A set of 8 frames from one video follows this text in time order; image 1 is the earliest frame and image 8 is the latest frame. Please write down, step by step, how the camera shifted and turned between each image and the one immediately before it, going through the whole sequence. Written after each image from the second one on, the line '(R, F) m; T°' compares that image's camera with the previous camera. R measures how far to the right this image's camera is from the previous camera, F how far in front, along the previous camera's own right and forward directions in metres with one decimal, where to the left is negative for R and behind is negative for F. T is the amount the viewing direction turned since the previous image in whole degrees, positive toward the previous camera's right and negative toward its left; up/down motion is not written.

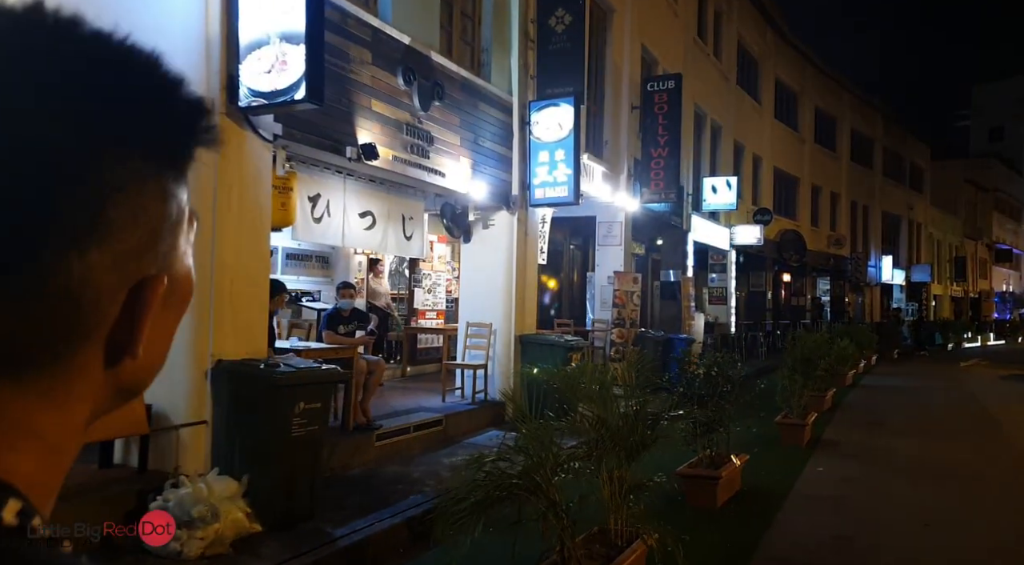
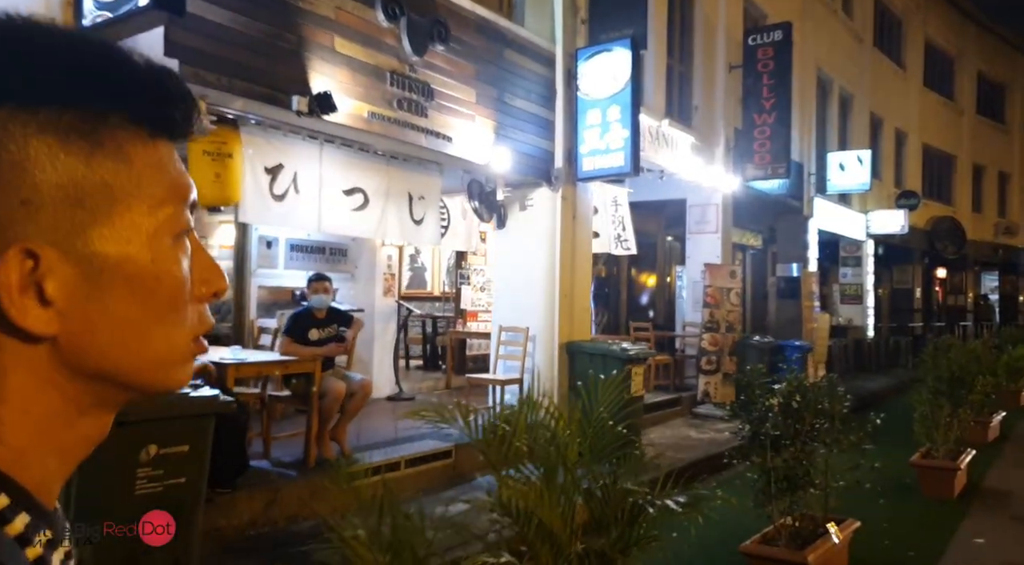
(+0.9, +2.2) m; -10°
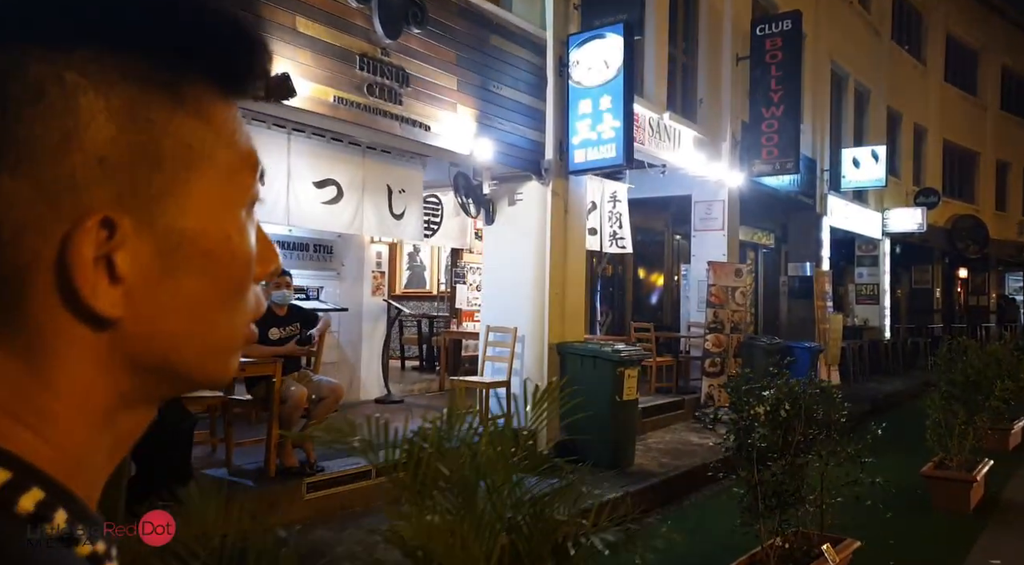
(+0.3, +0.4) m; -1°
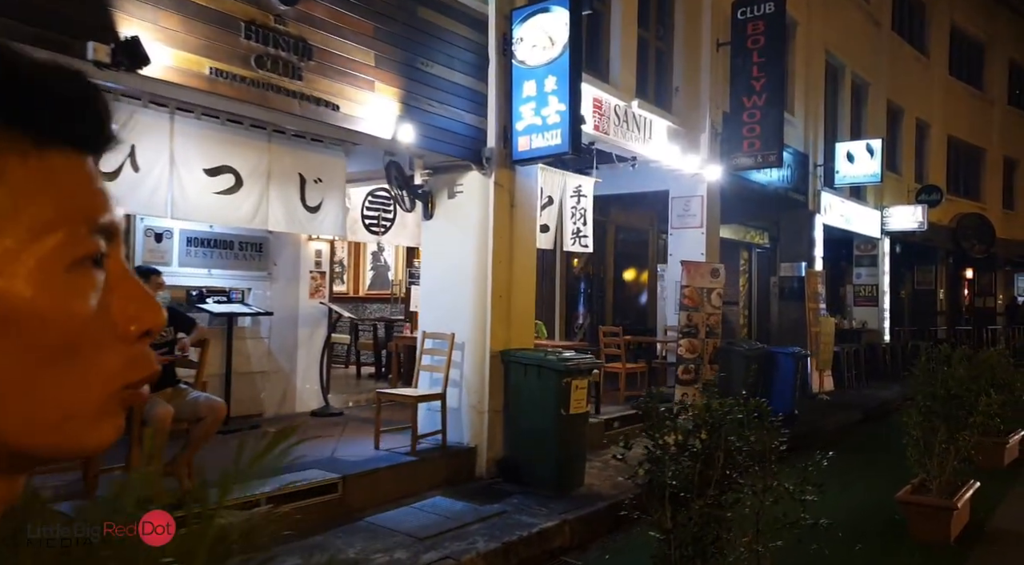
(+0.6, +0.8) m; -1°
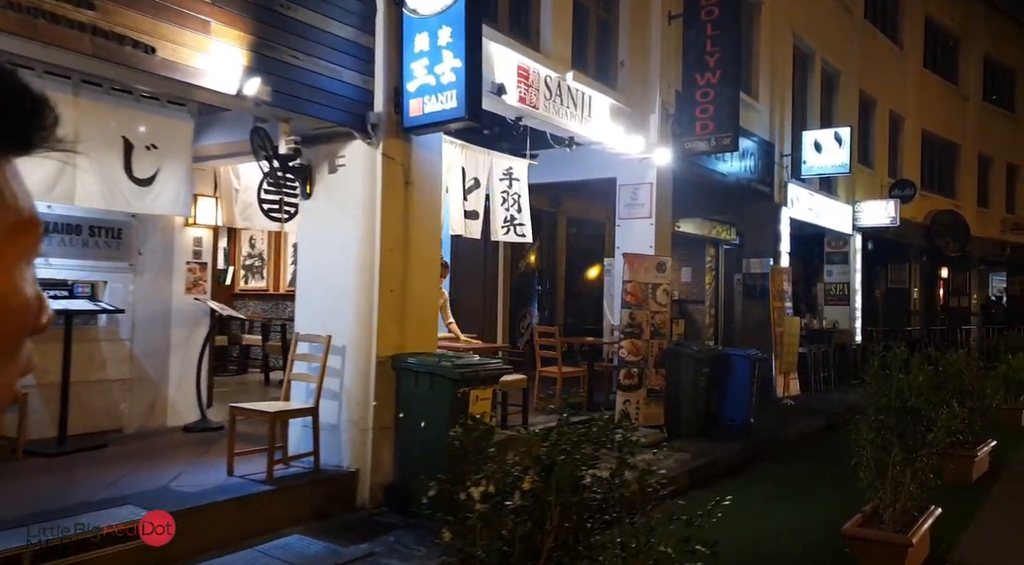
(+0.7, +1.1) m; +1°
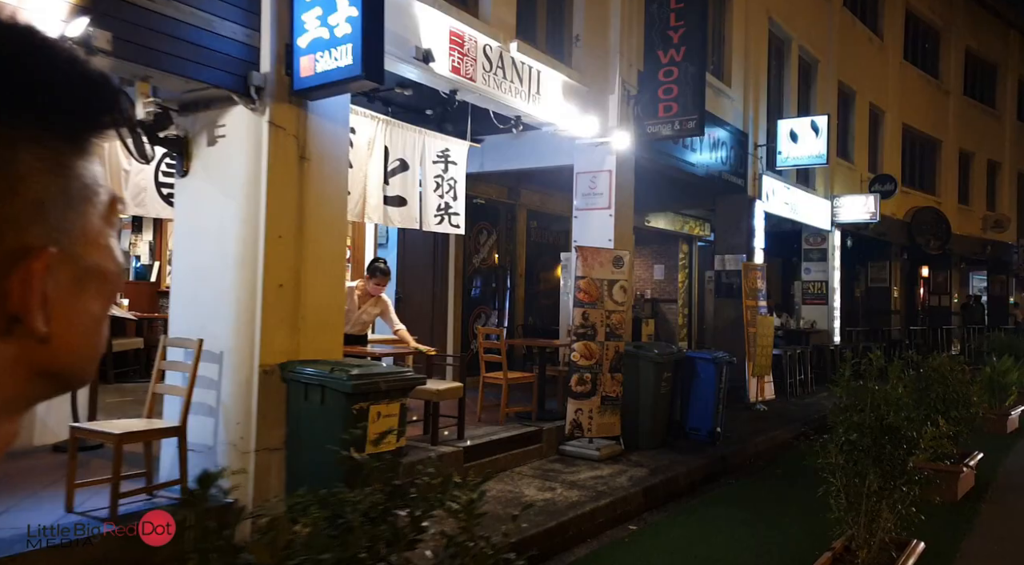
(+0.5, +0.9) m; +1°
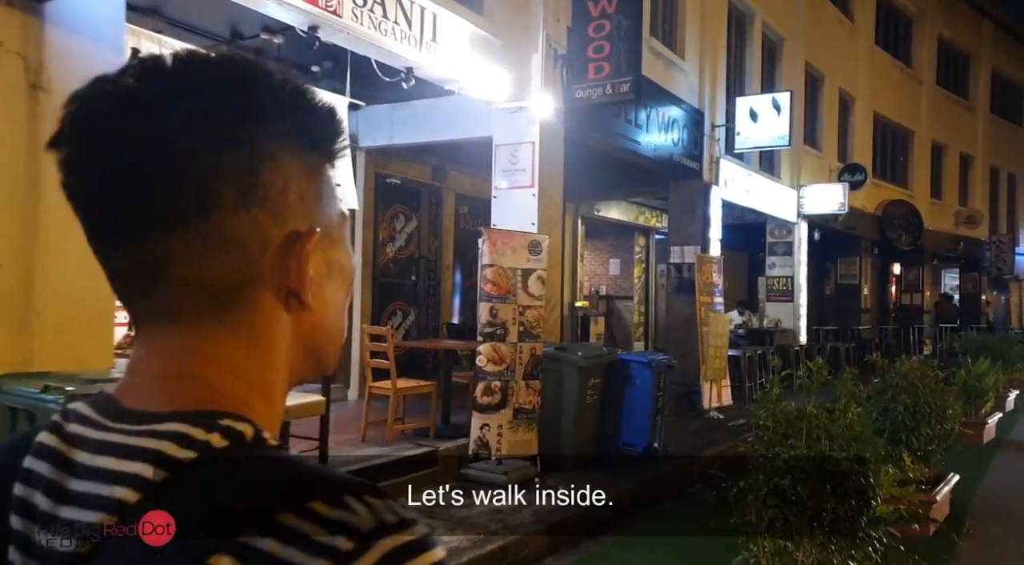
(+0.7, +1.4) m; +2°
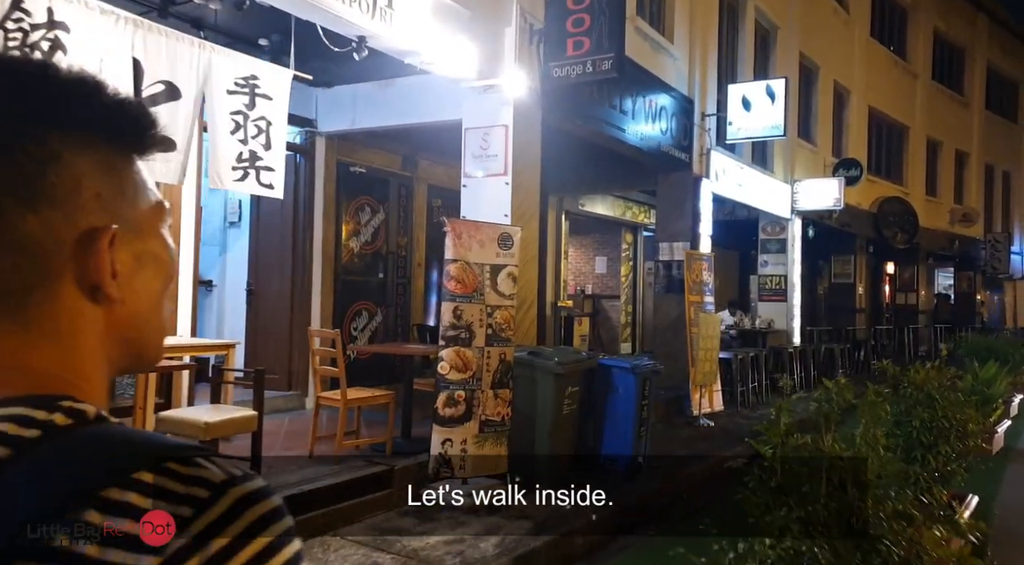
(+0.2, +0.8) m; +1°
